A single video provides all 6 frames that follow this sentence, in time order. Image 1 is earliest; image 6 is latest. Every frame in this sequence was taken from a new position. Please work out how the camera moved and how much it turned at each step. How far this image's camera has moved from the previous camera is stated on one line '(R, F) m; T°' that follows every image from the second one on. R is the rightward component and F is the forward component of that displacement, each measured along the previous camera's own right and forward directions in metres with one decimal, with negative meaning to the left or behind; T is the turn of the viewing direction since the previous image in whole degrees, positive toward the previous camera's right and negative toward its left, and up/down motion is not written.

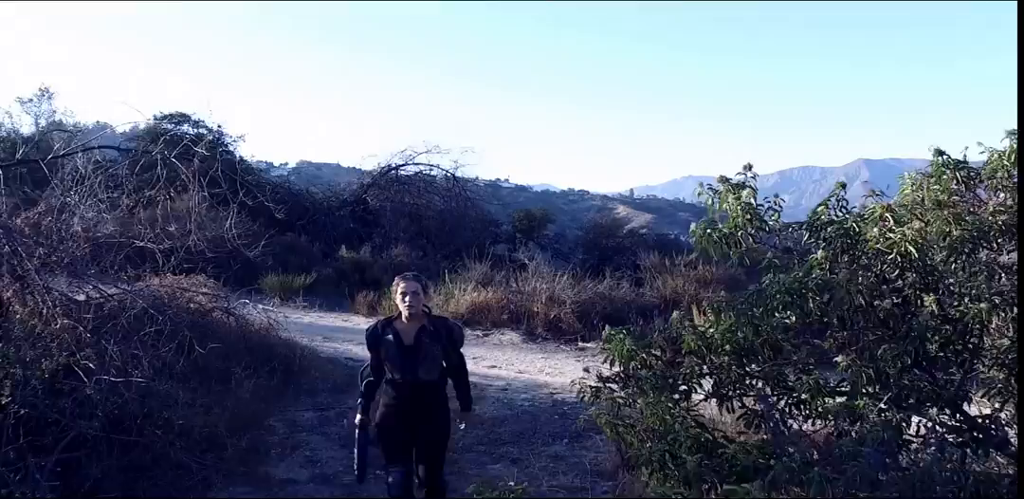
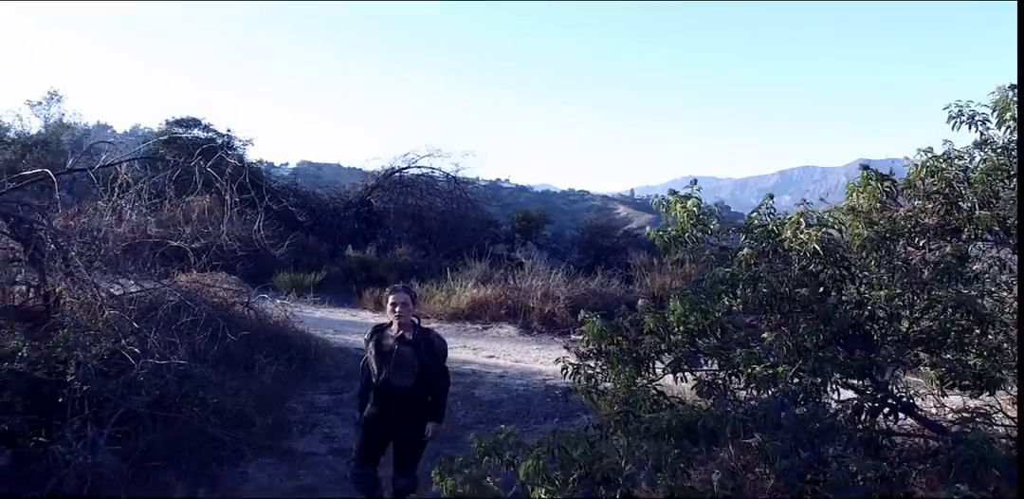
(0.0, -0.6) m; 0°
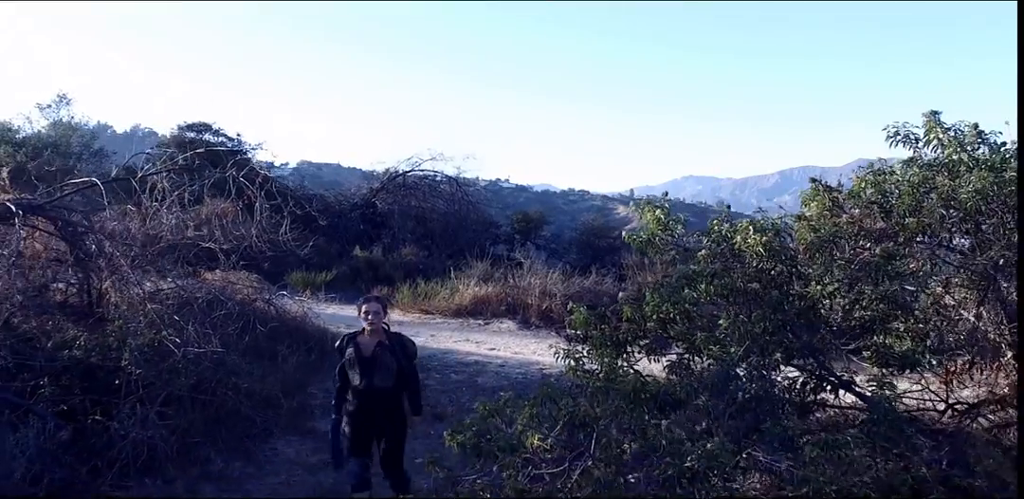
(0.0, -0.6) m; 0°
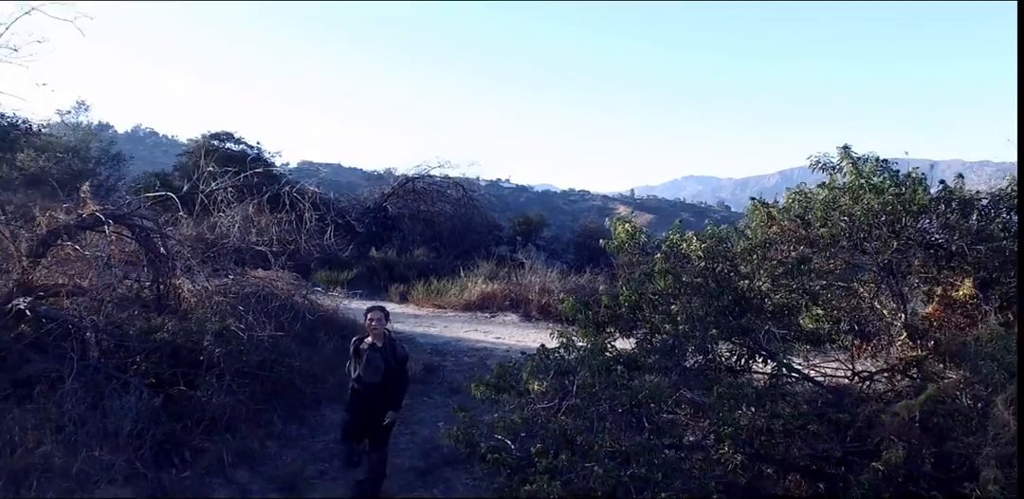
(0.0, -1.2) m; 0°
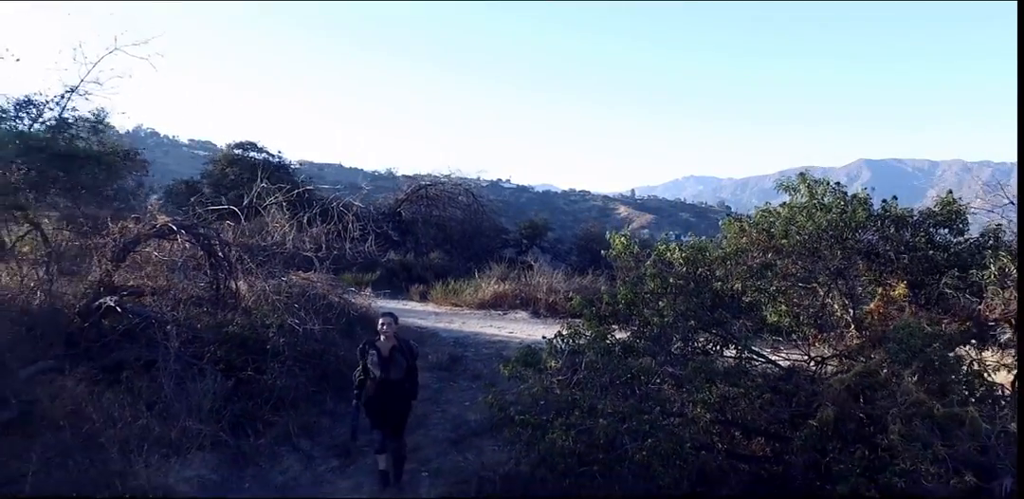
(-0.1, -1.1) m; 0°
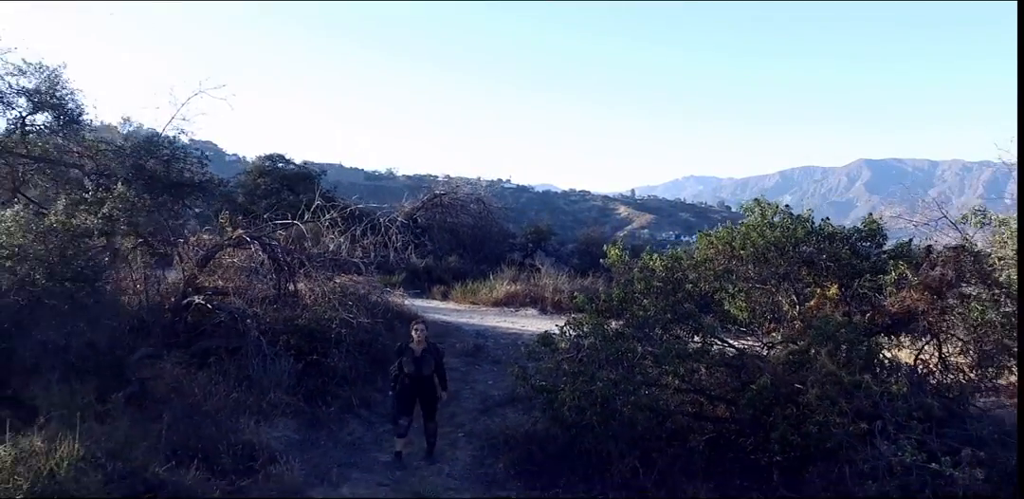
(-0.1, -1.7) m; 0°
